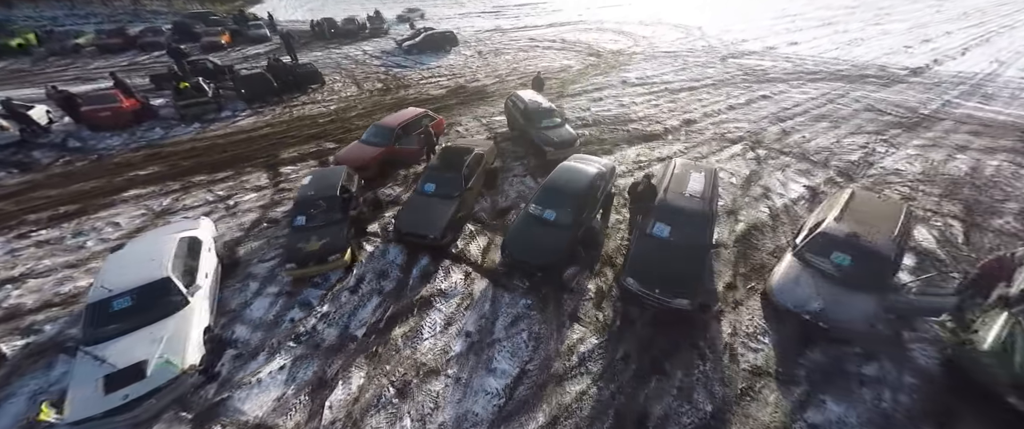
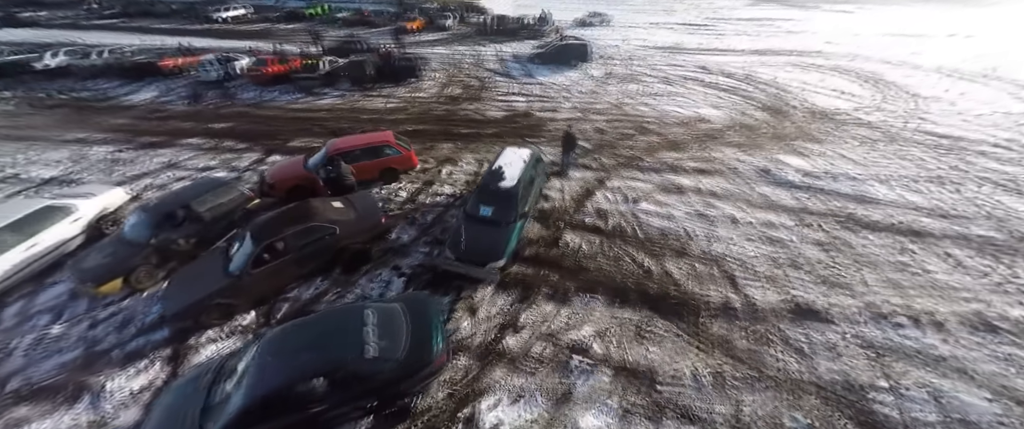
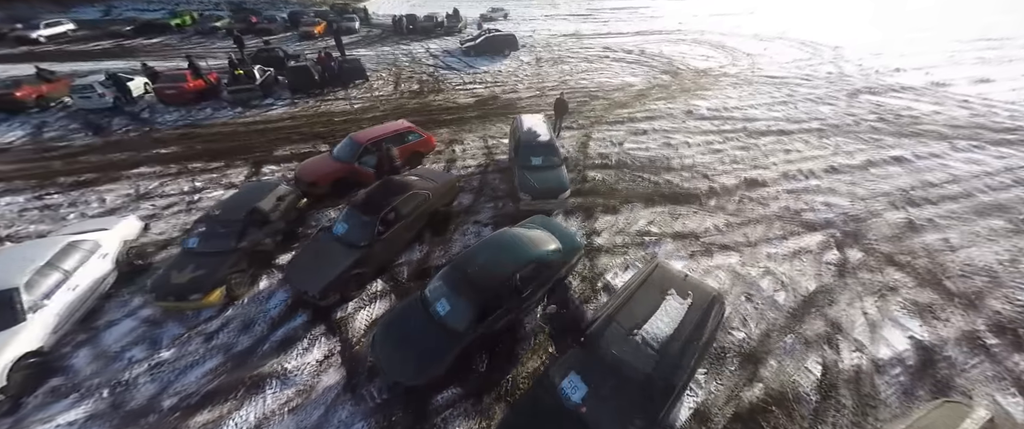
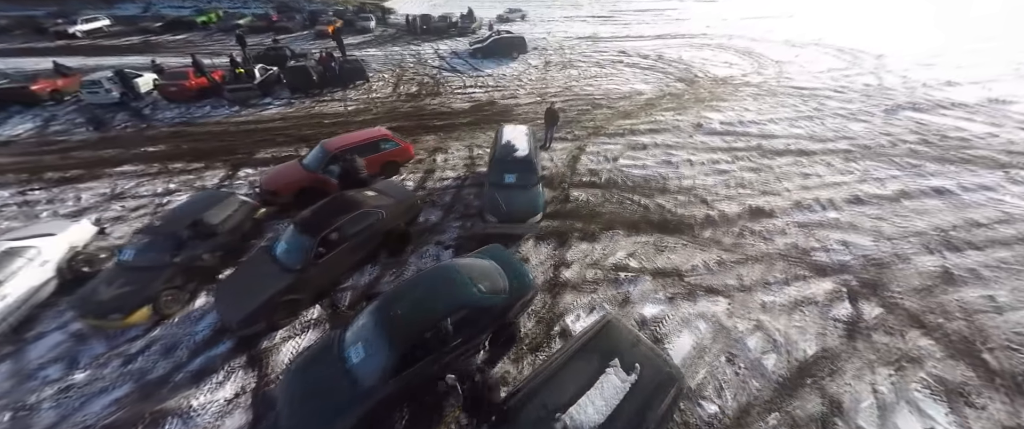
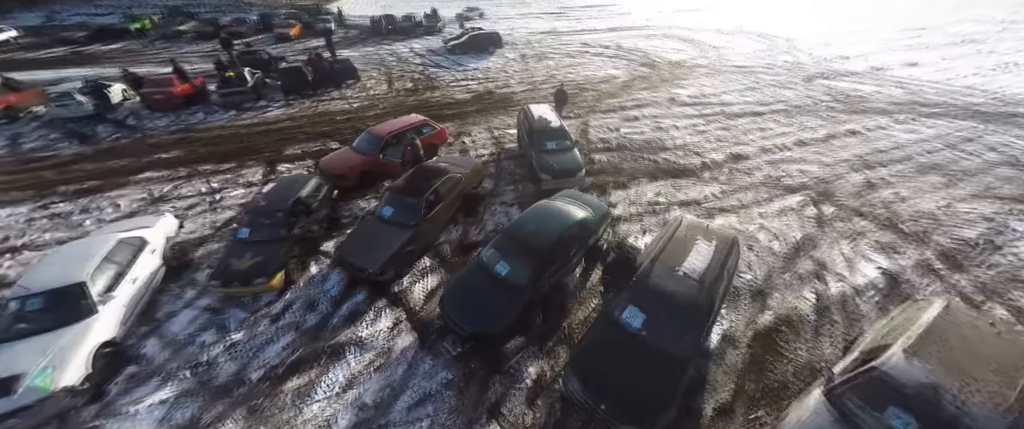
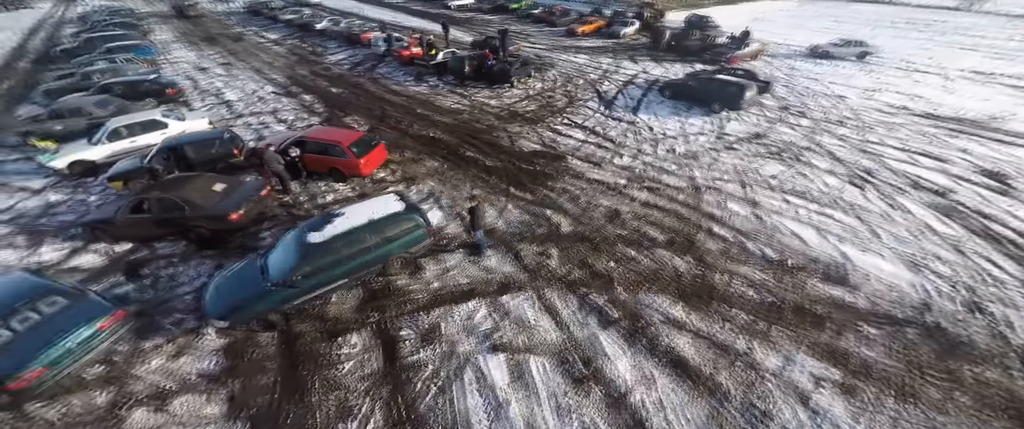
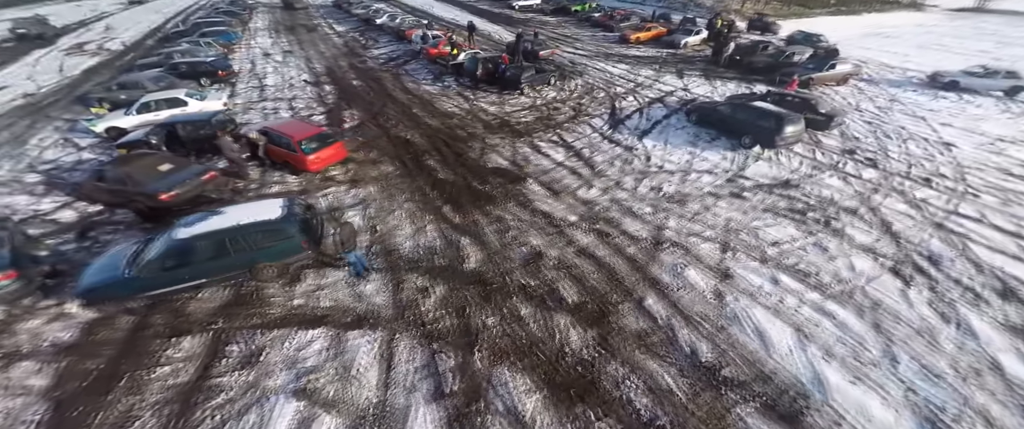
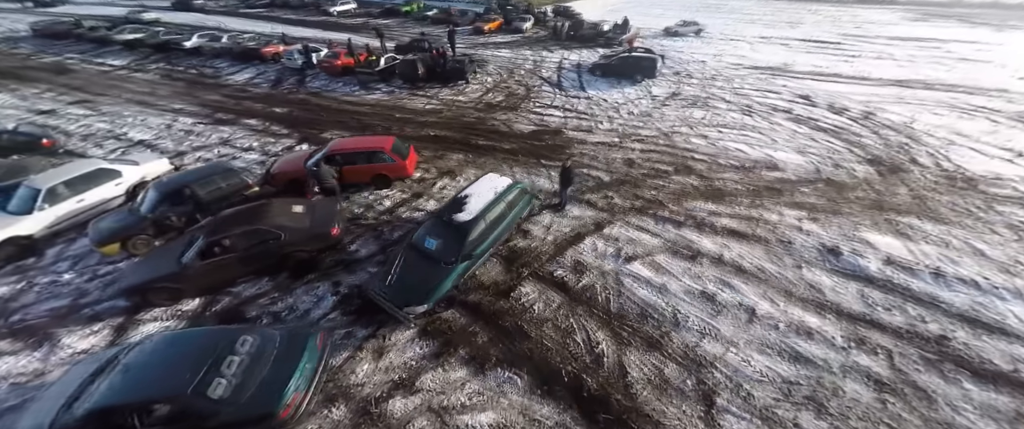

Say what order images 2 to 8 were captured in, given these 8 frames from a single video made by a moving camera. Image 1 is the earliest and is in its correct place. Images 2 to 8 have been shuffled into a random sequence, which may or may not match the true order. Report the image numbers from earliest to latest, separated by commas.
5, 3, 4, 2, 8, 6, 7
